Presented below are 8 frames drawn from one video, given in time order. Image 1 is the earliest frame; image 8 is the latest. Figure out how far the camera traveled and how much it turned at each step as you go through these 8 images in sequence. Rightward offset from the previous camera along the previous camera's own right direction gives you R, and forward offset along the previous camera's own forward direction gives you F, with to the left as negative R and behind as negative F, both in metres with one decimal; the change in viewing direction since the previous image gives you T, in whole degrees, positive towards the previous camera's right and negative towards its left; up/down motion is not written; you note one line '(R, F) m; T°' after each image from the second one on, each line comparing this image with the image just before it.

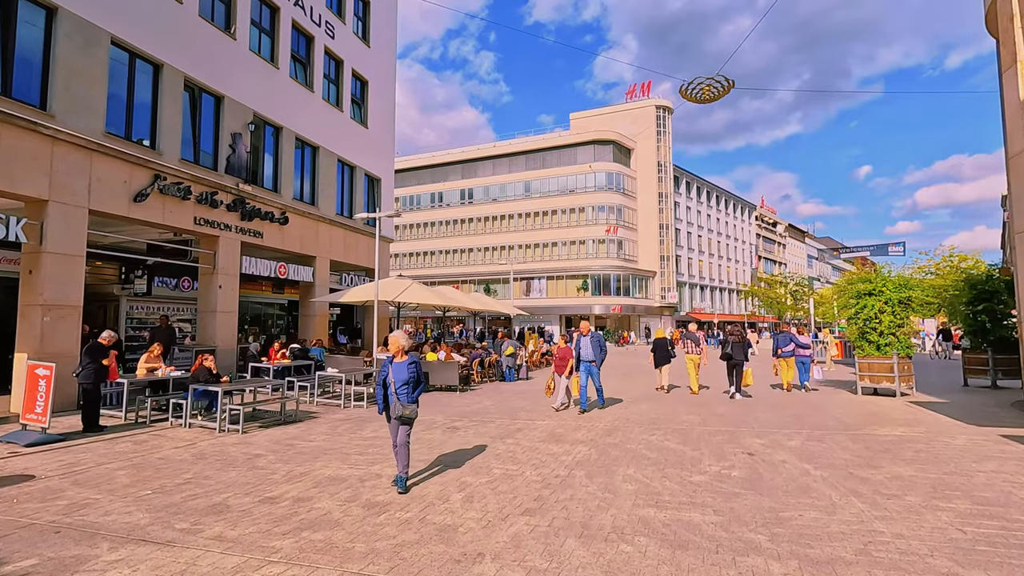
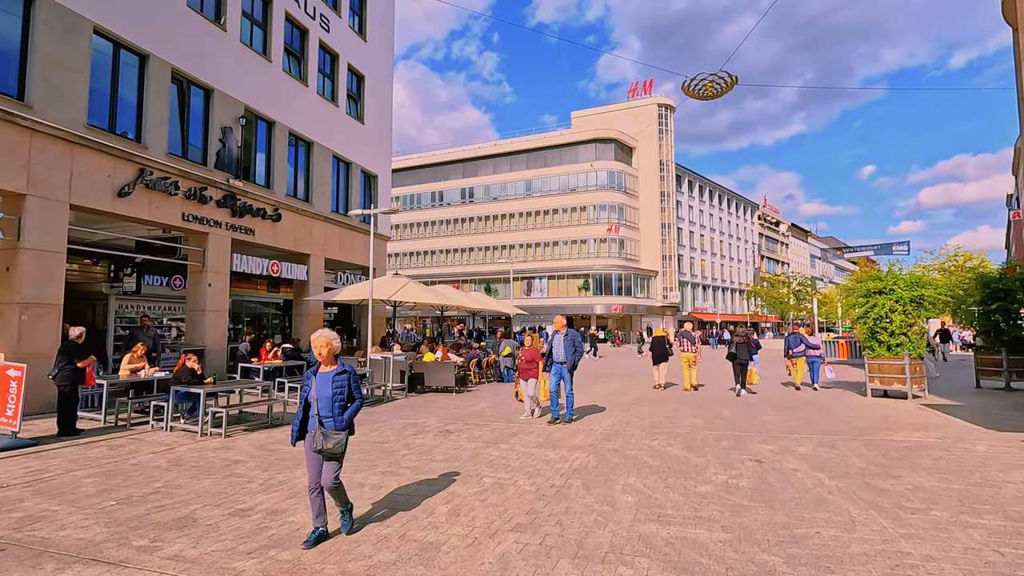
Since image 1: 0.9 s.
(+0.1, +0.4) m; 0°
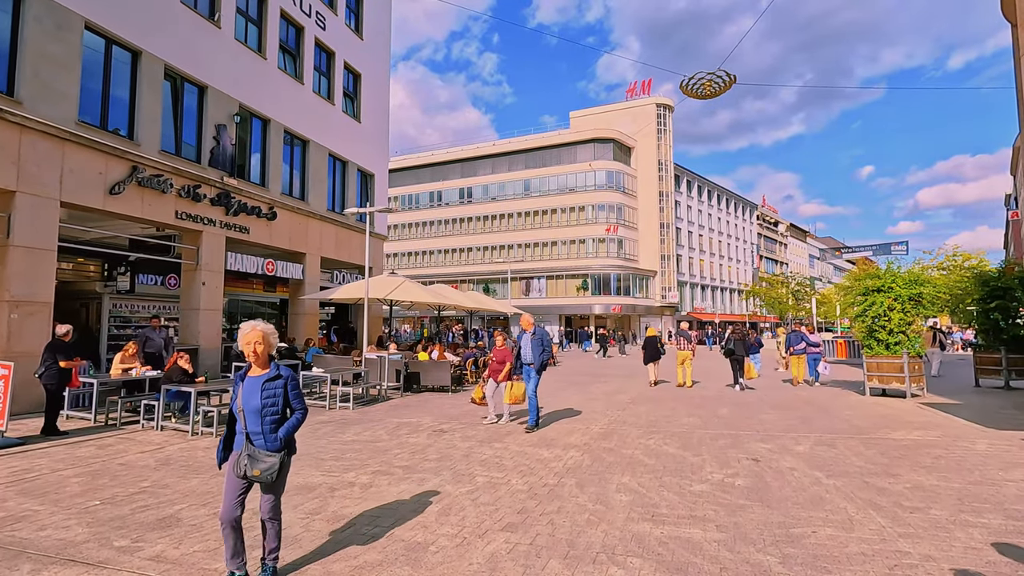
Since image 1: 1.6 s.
(+0.1, +0.1) m; 0°
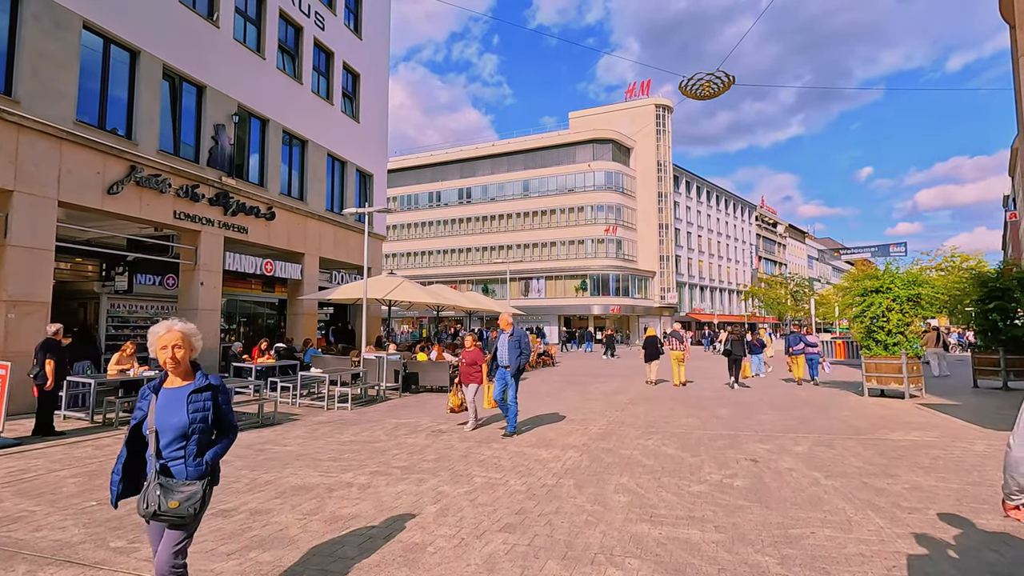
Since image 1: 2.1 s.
(0.0, 0.0) m; 0°
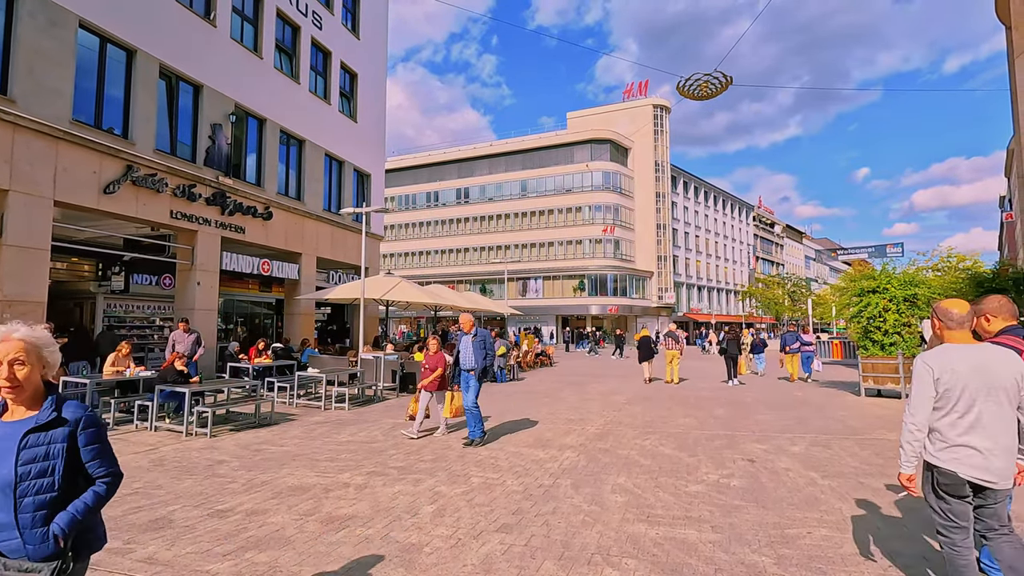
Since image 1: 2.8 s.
(0.0, 0.0) m; 0°
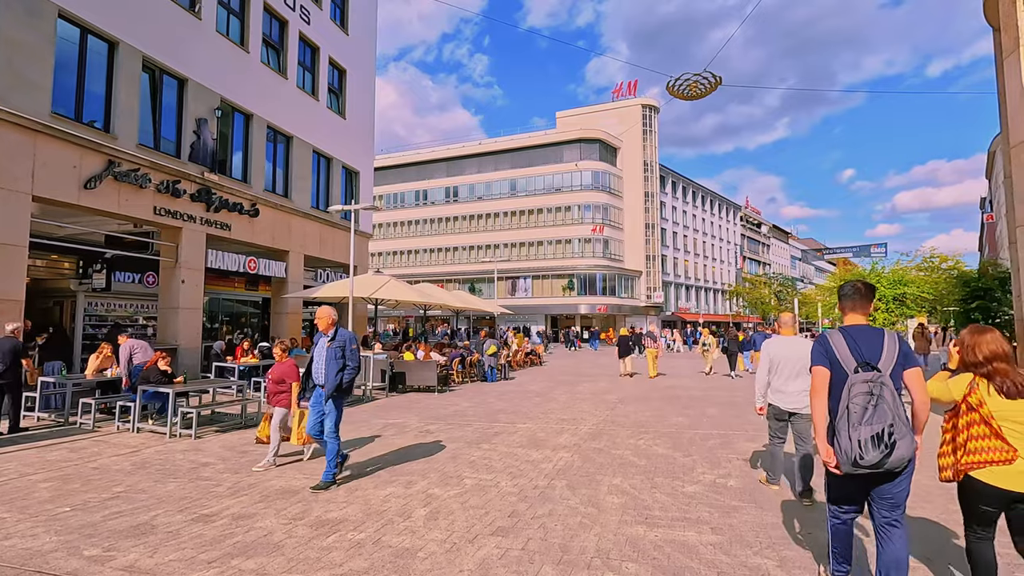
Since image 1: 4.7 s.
(-0.1, +0.1) m; +1°
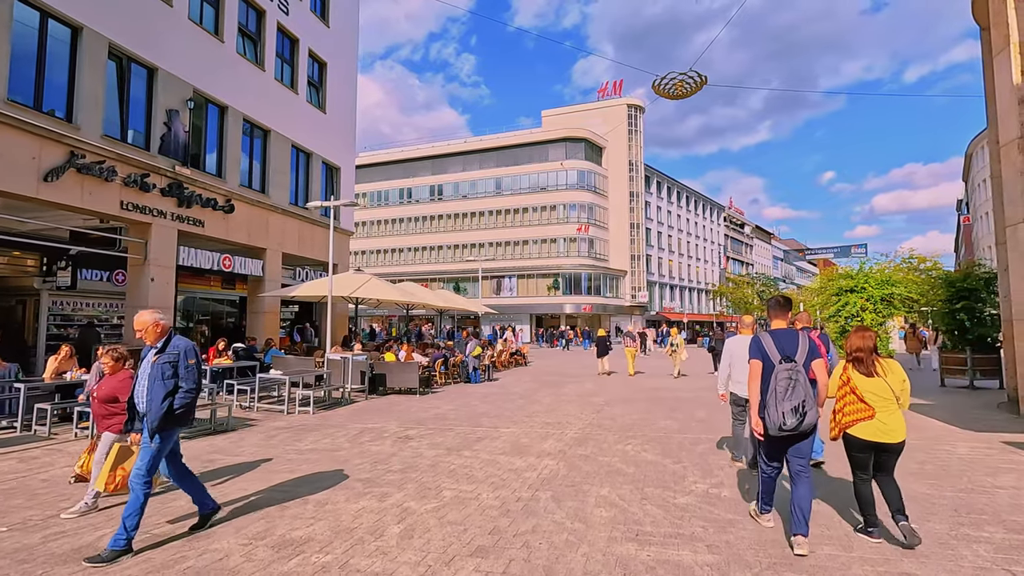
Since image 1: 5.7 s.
(0.0, +0.4) m; +2°
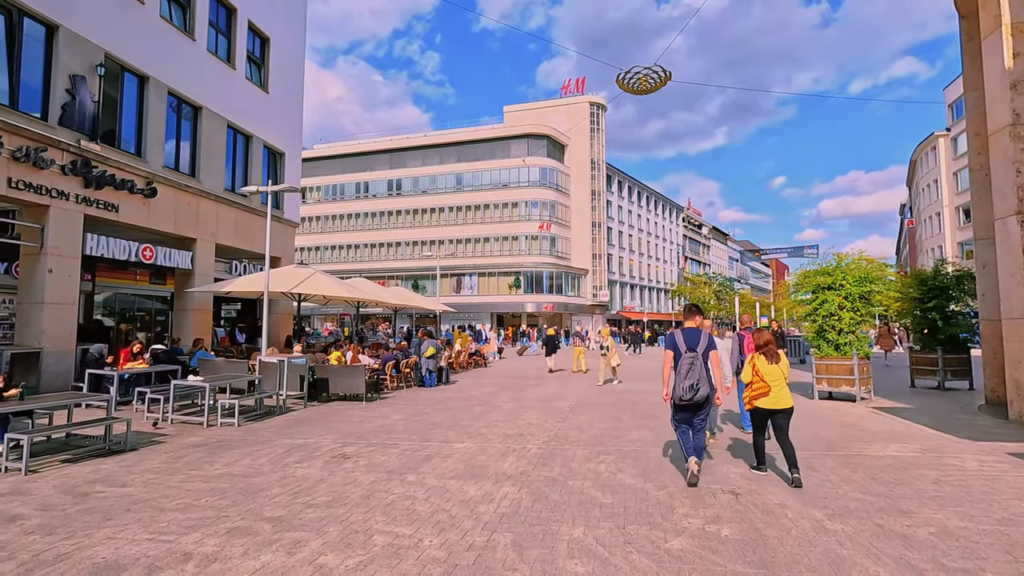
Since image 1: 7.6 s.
(+0.1, +1.2) m; +4°
